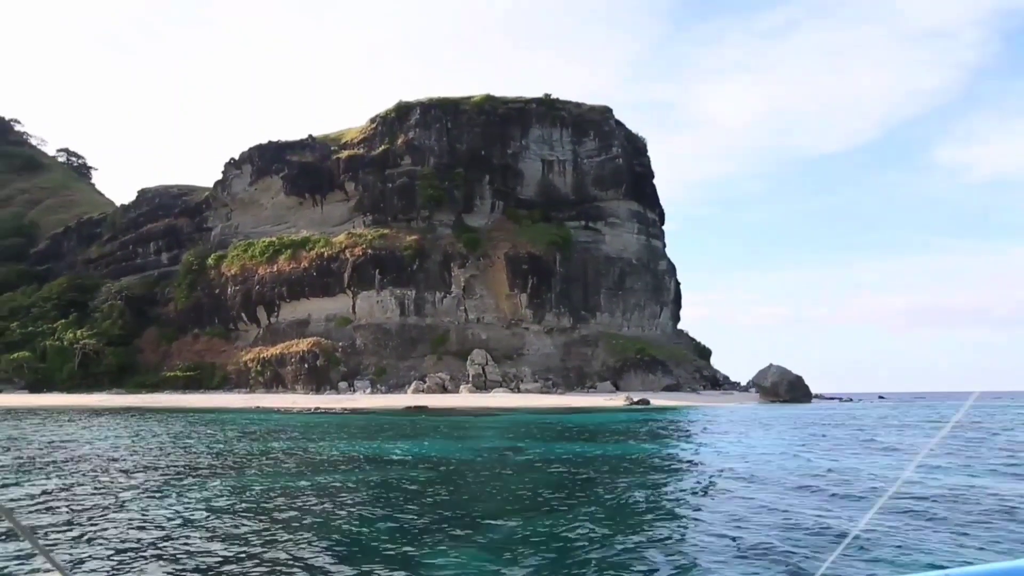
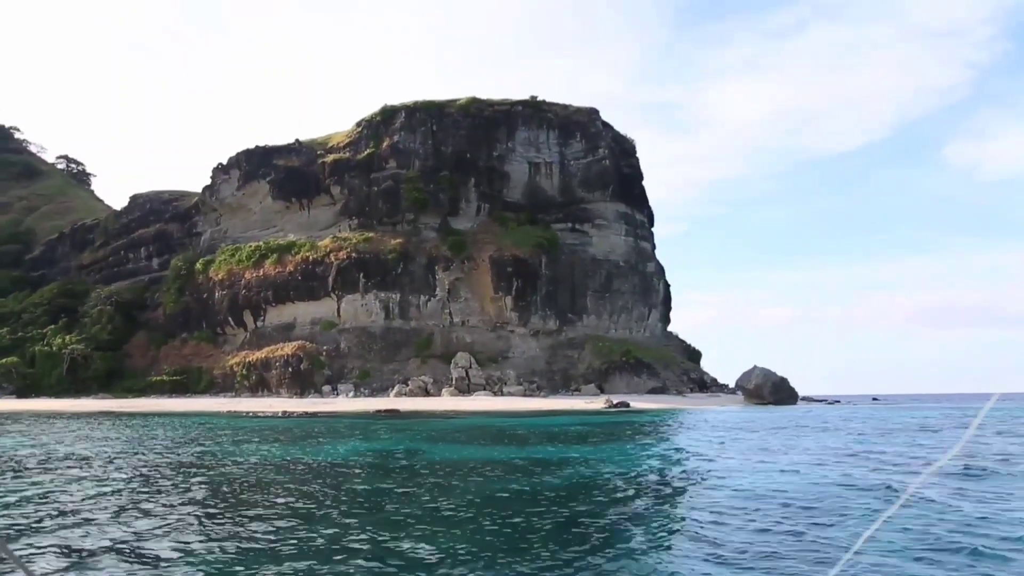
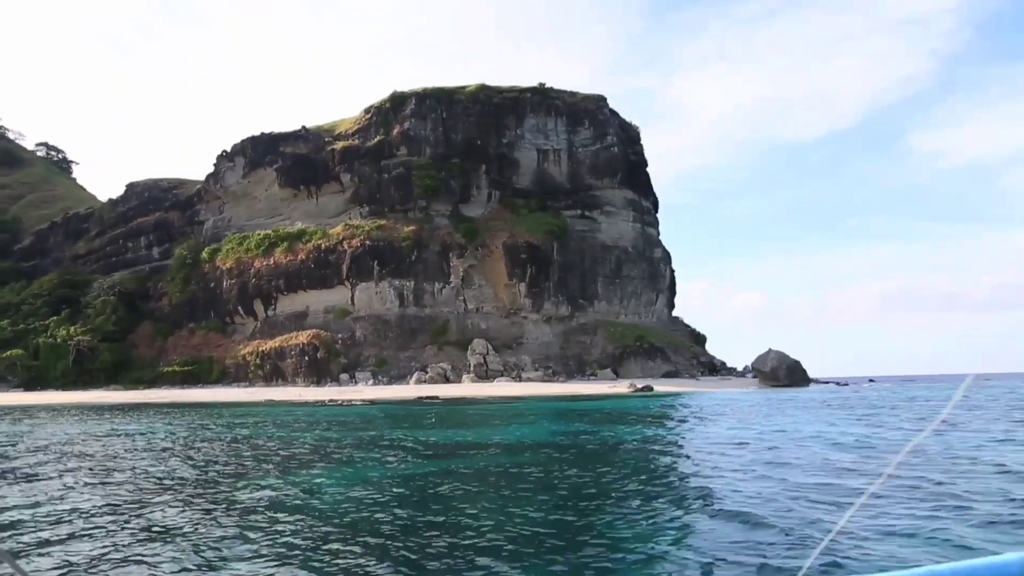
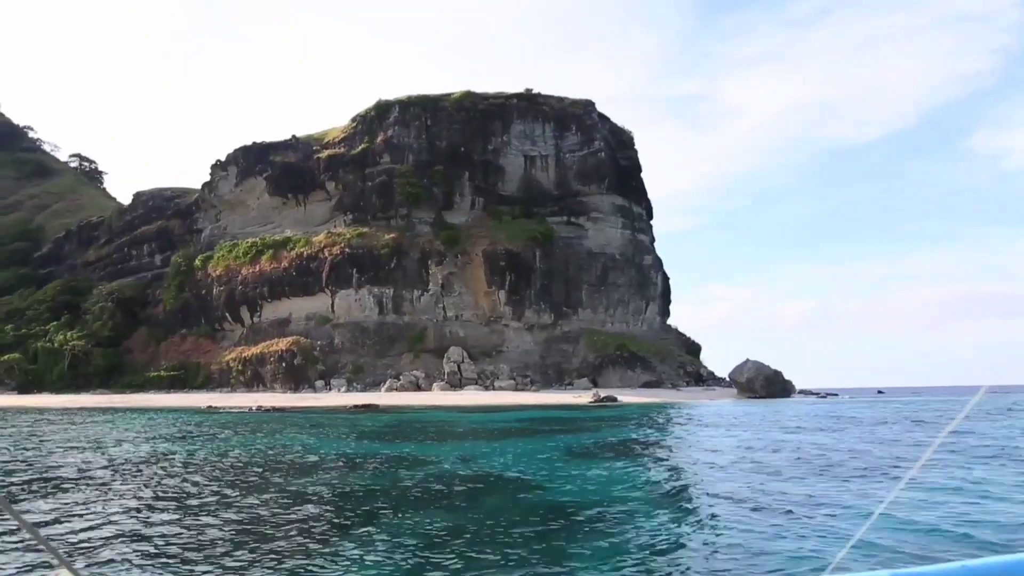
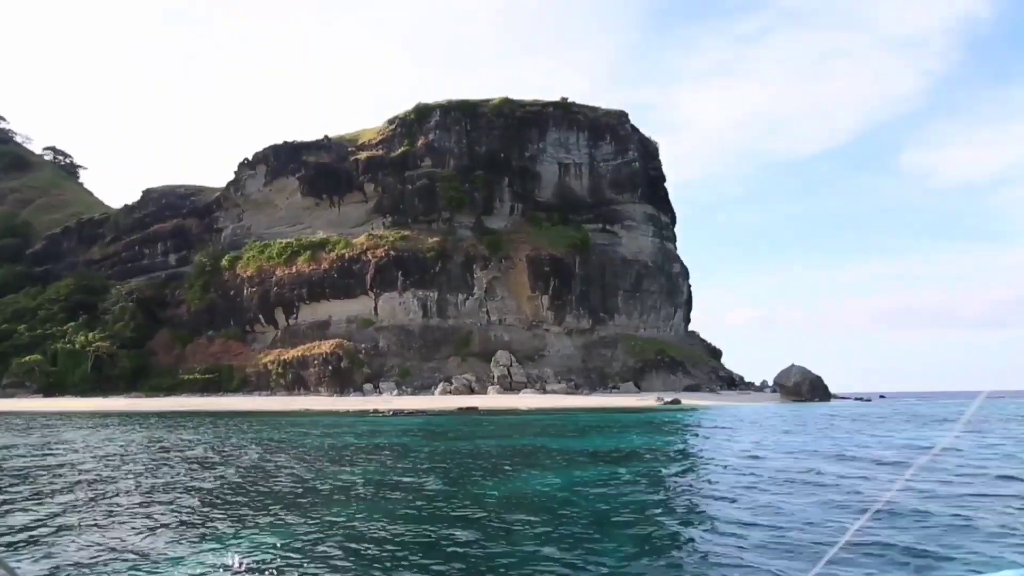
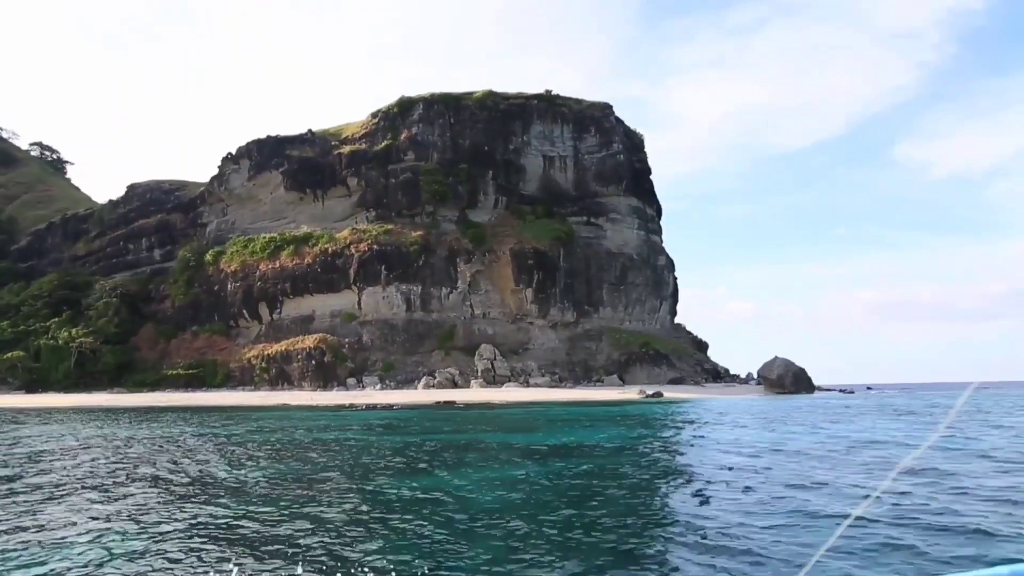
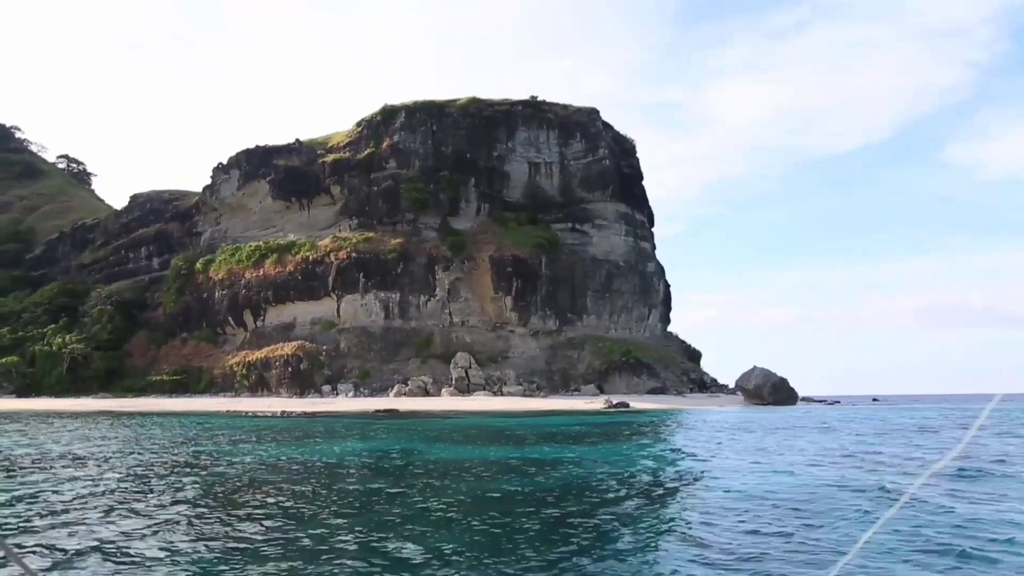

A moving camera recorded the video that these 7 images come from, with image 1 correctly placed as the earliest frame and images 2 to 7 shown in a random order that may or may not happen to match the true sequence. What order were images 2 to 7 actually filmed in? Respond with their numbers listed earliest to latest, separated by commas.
7, 4, 5, 6, 3, 2
